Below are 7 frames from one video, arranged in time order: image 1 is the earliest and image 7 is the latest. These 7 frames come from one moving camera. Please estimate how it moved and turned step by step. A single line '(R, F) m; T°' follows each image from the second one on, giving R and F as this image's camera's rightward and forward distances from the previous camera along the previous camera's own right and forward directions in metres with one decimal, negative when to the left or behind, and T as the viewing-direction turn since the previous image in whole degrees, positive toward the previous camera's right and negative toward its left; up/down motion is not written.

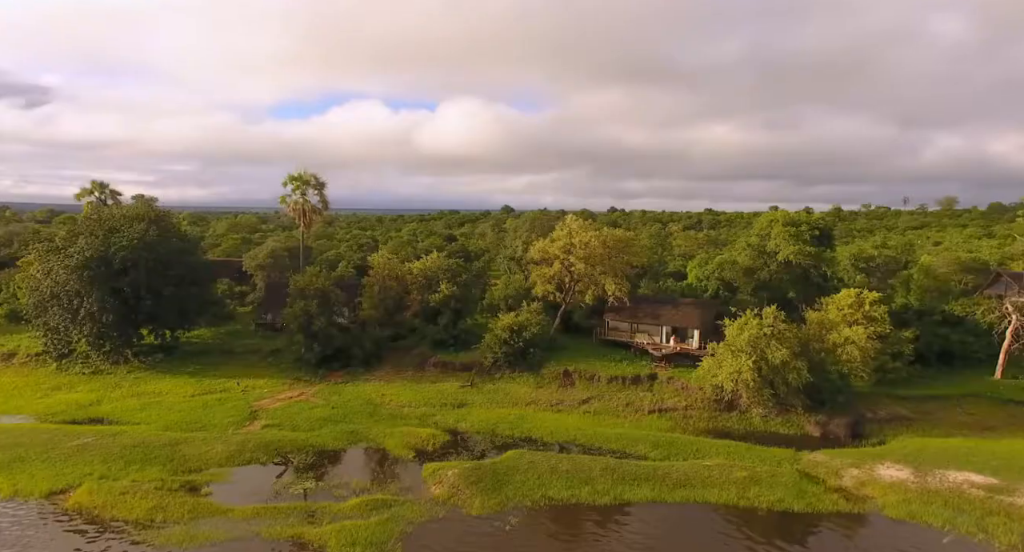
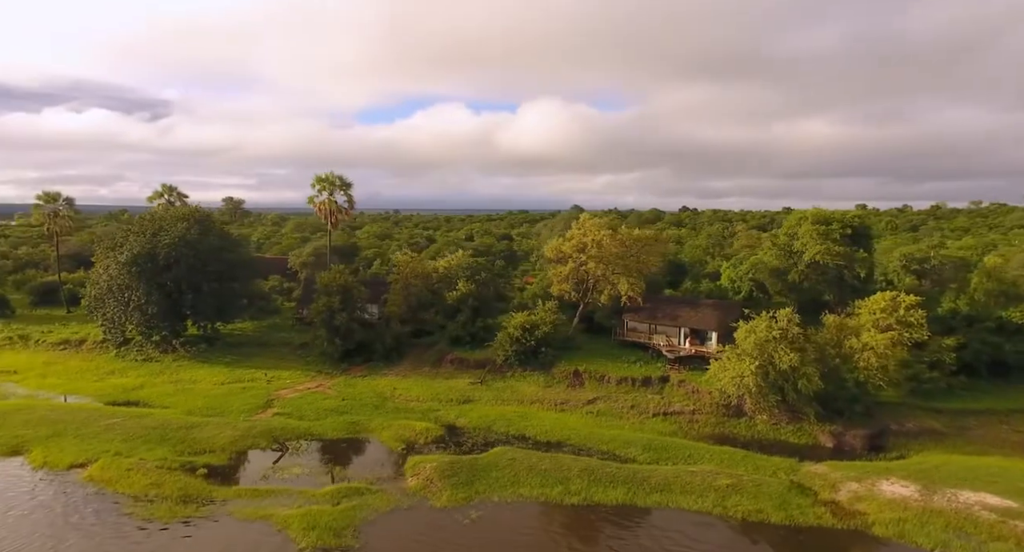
(+4.9, 0.0) m; -7°
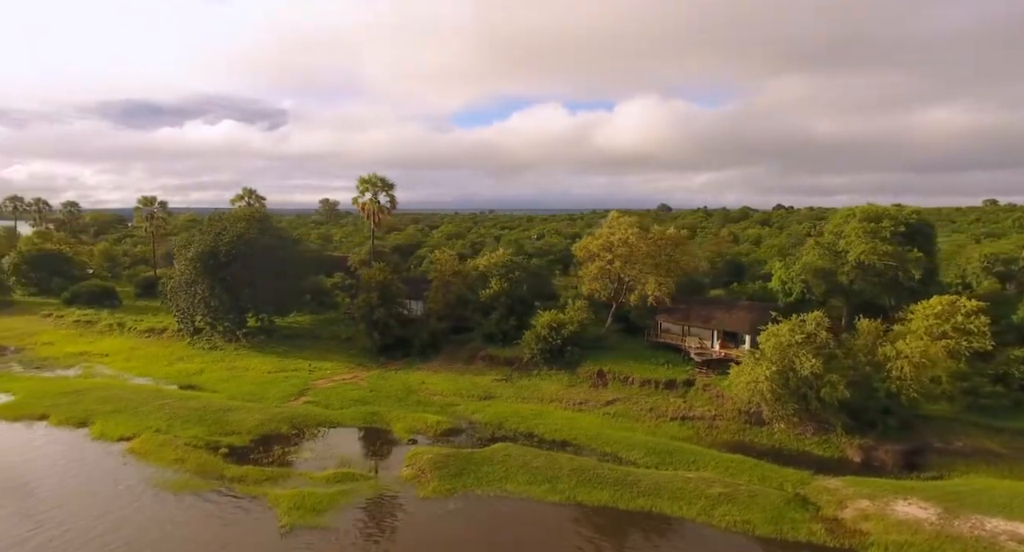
(+5.0, +0.1) m; -9°
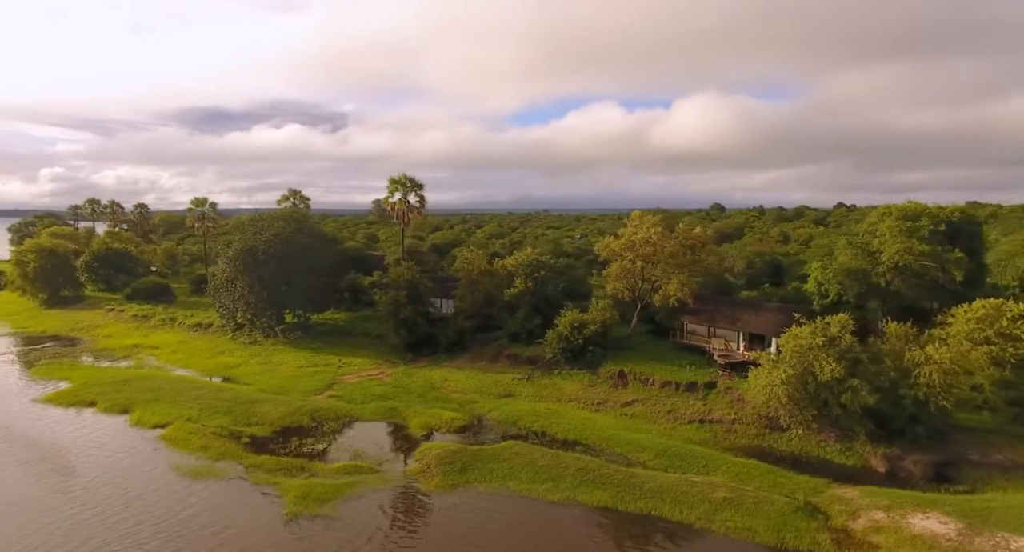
(+2.4, -0.1) m; -5°
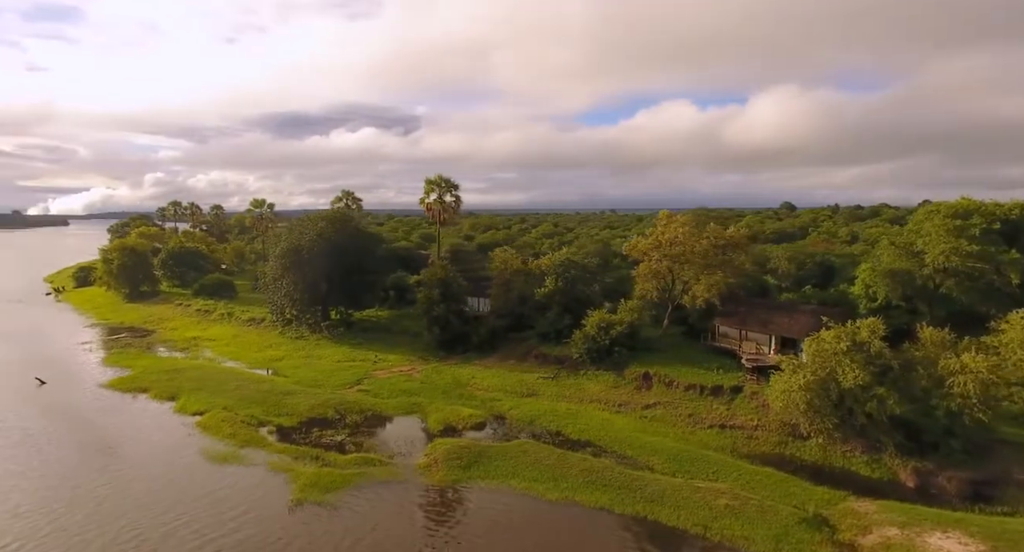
(+3.1, 0.0) m; -6°
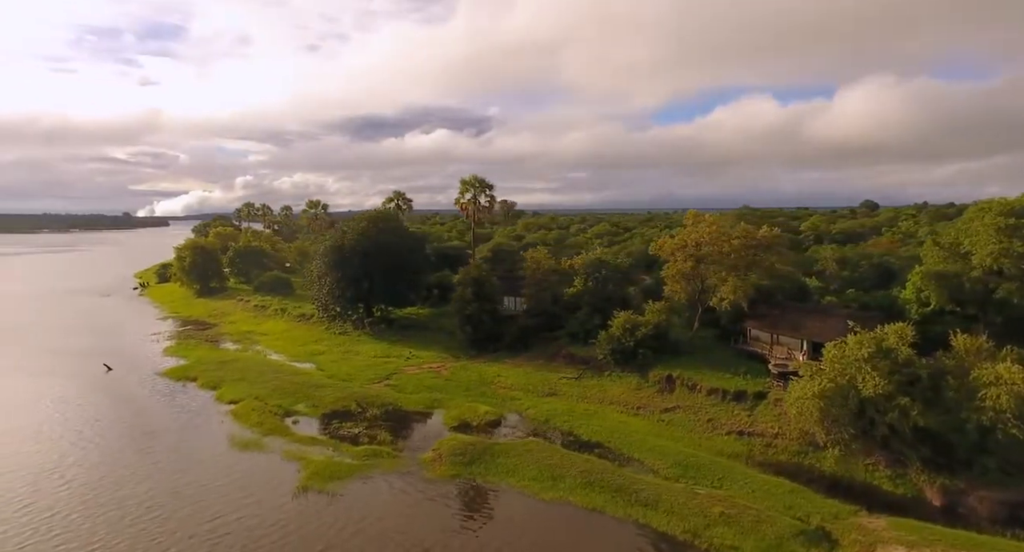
(+3.3, 0.0) m; -6°
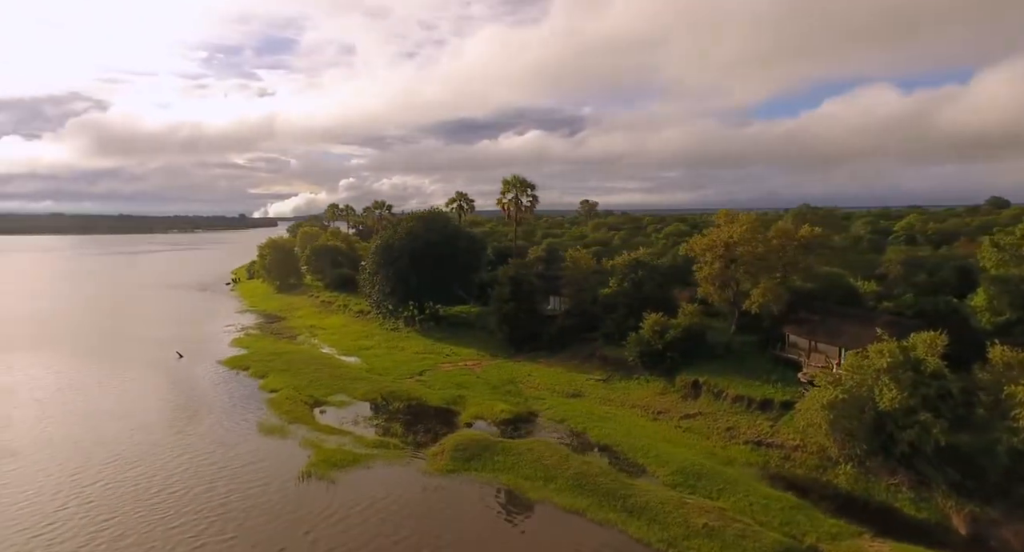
(+4.6, +0.2) m; -8°
